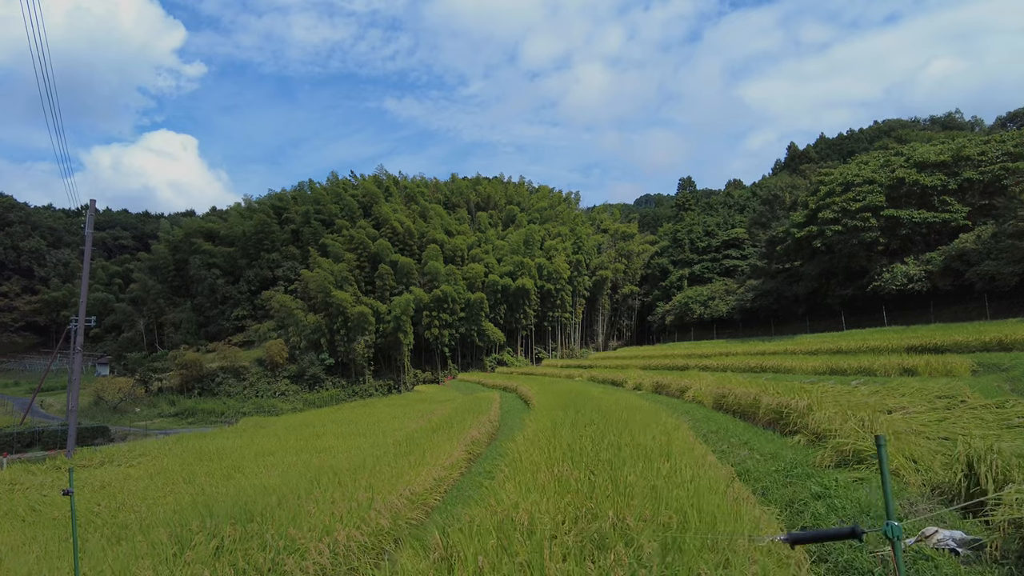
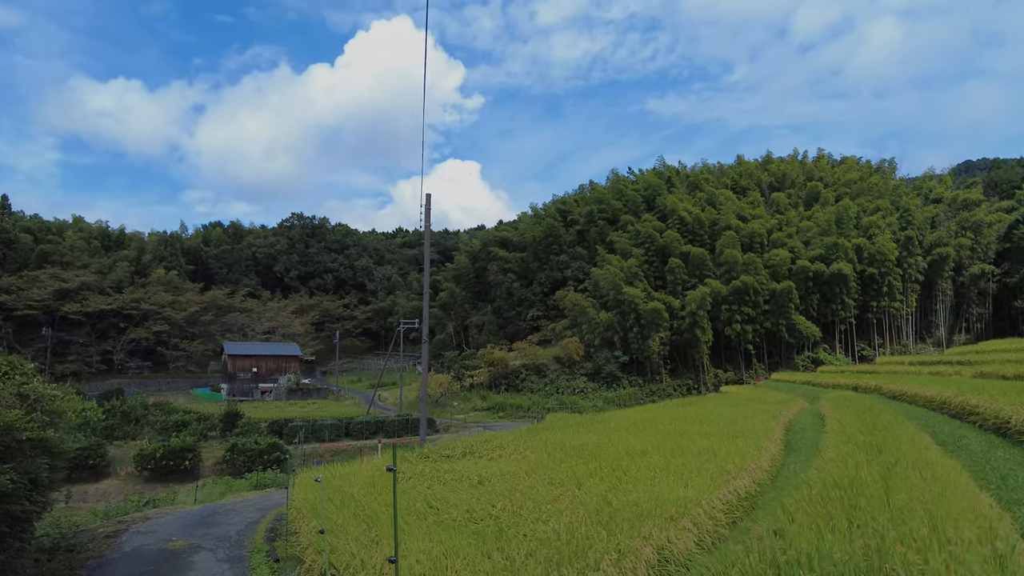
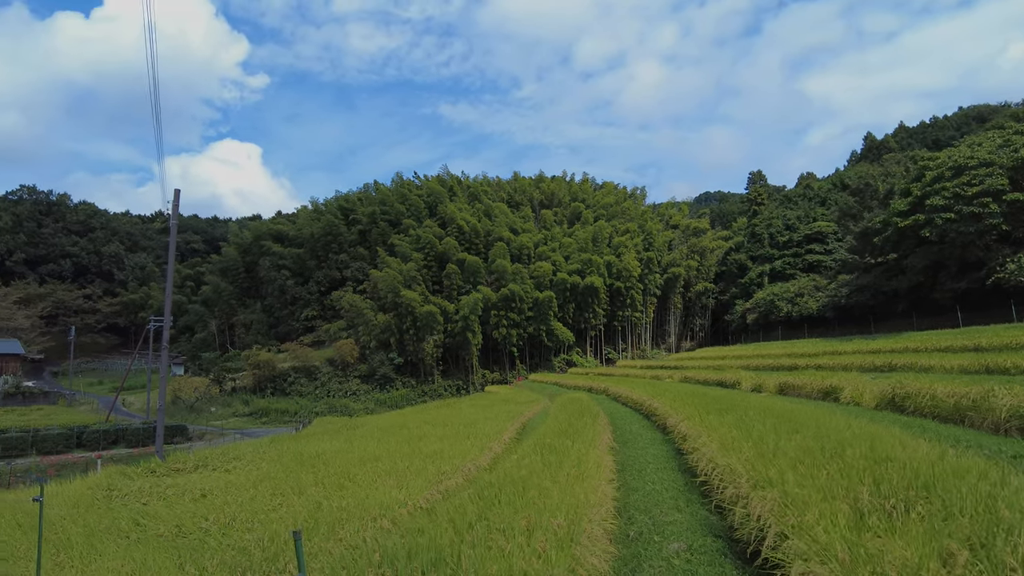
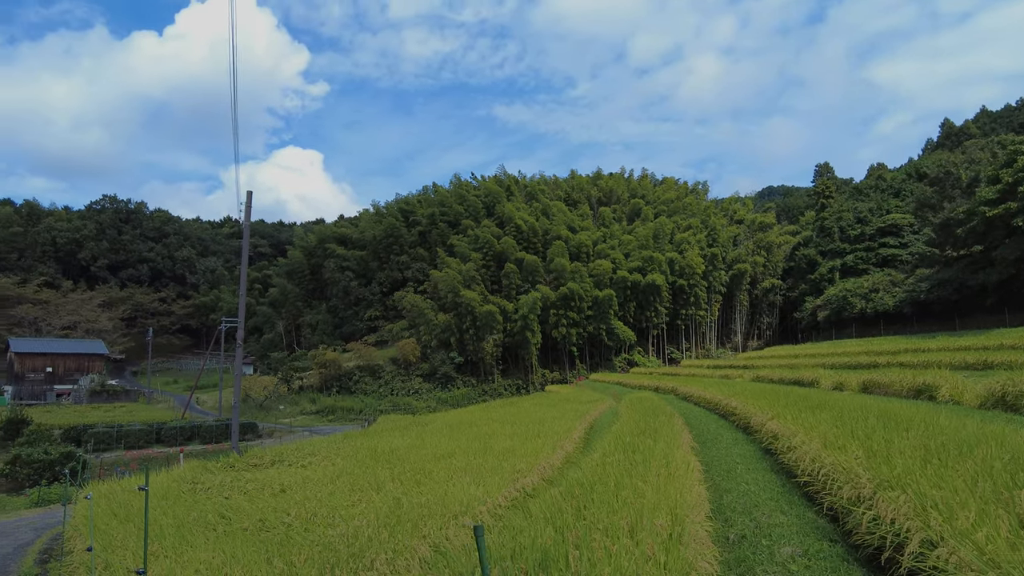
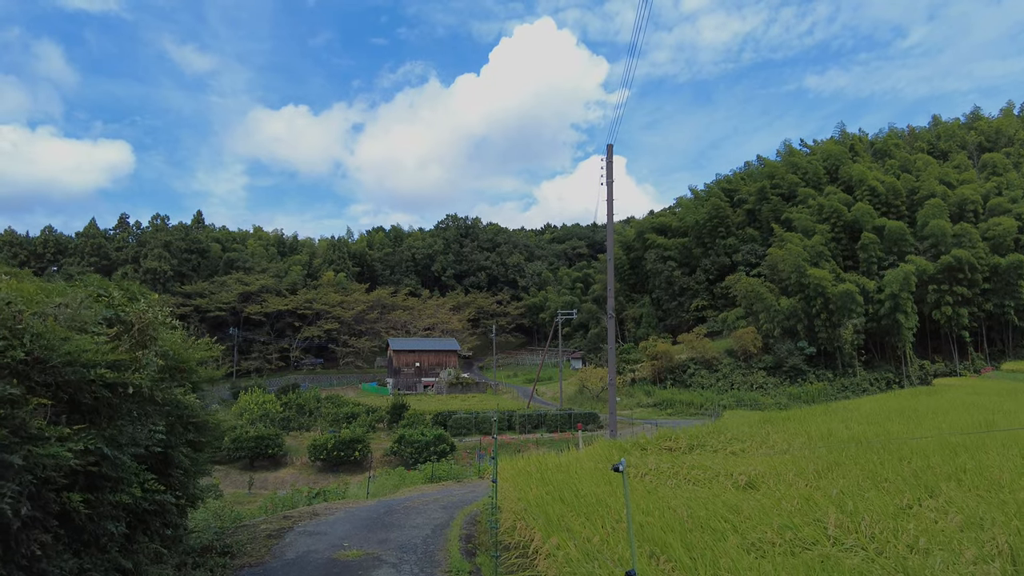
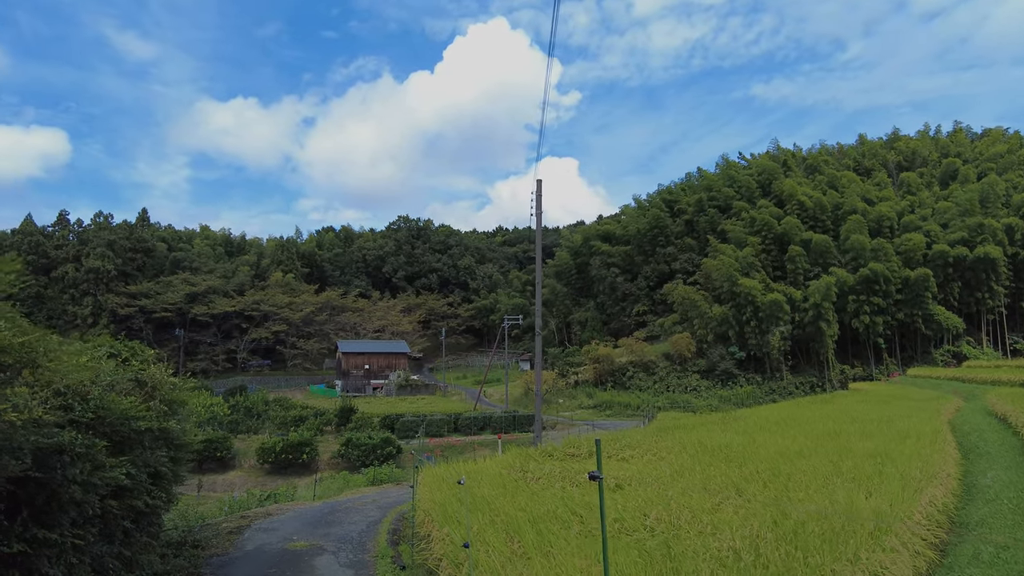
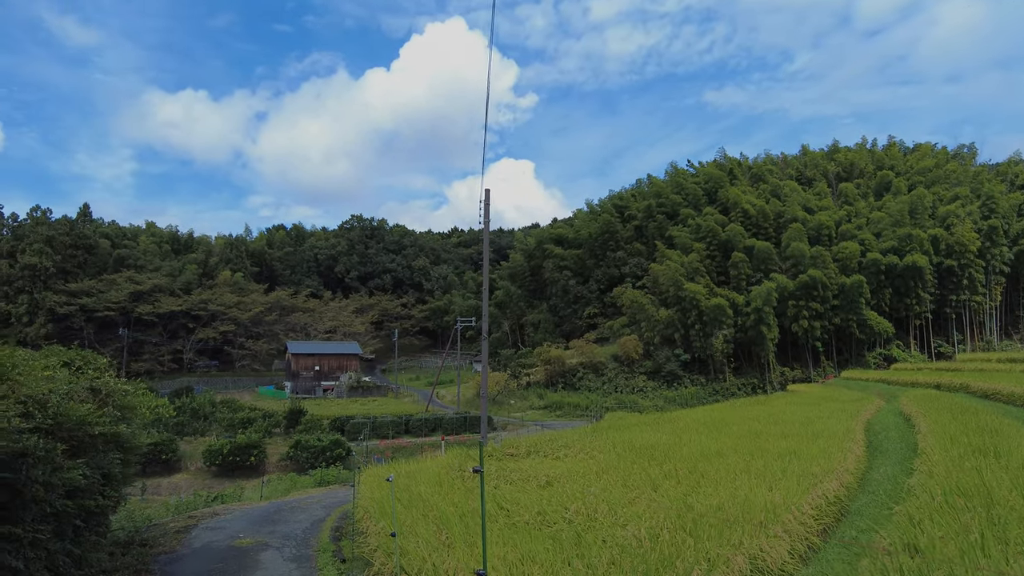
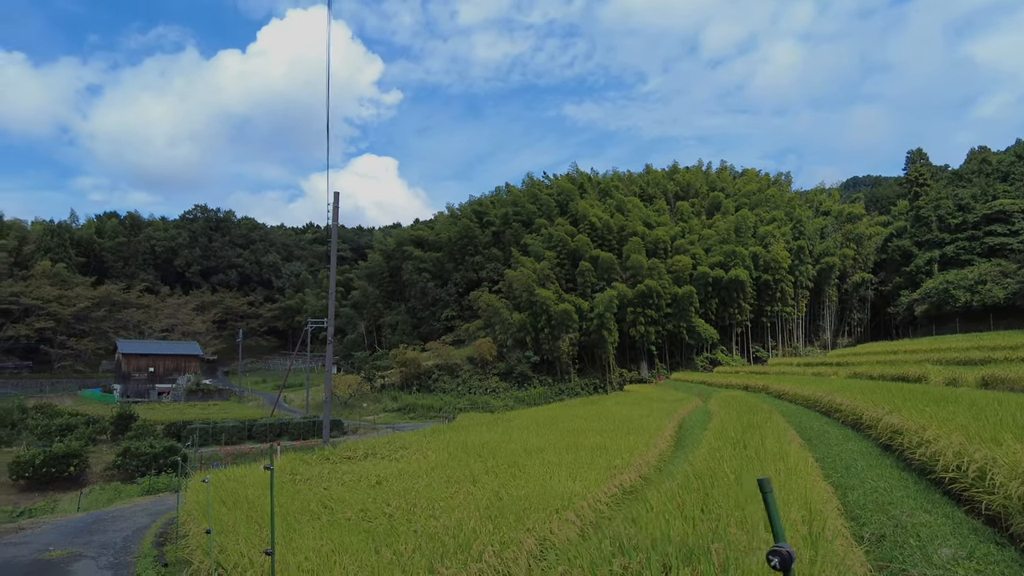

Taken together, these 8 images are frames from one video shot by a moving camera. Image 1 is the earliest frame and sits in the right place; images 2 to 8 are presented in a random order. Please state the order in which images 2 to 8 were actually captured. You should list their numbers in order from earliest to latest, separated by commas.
3, 4, 8, 2, 7, 6, 5
